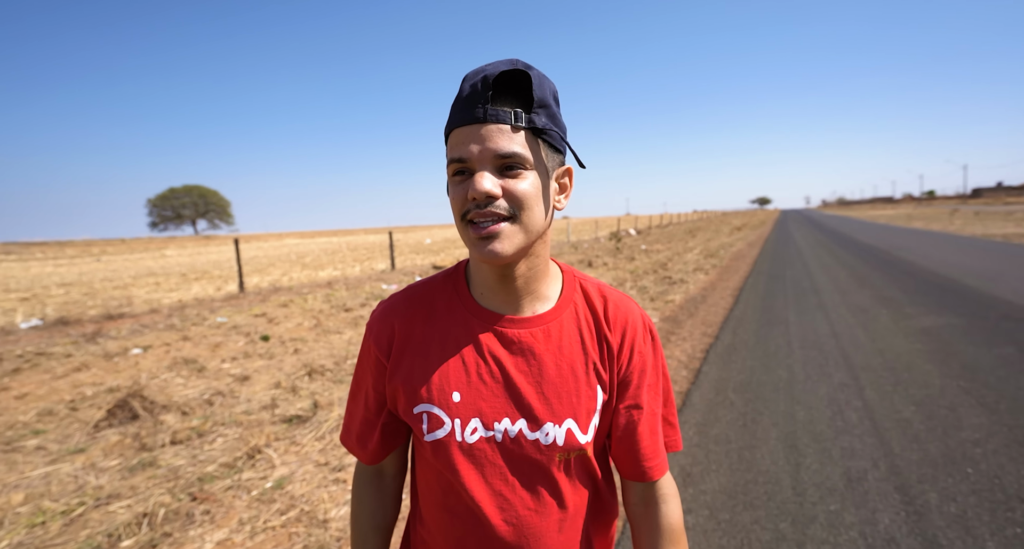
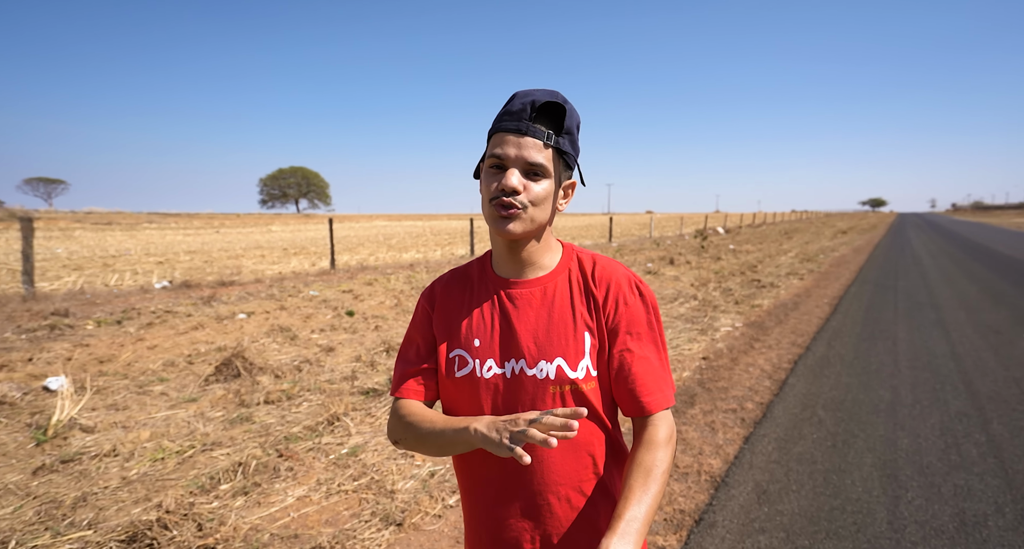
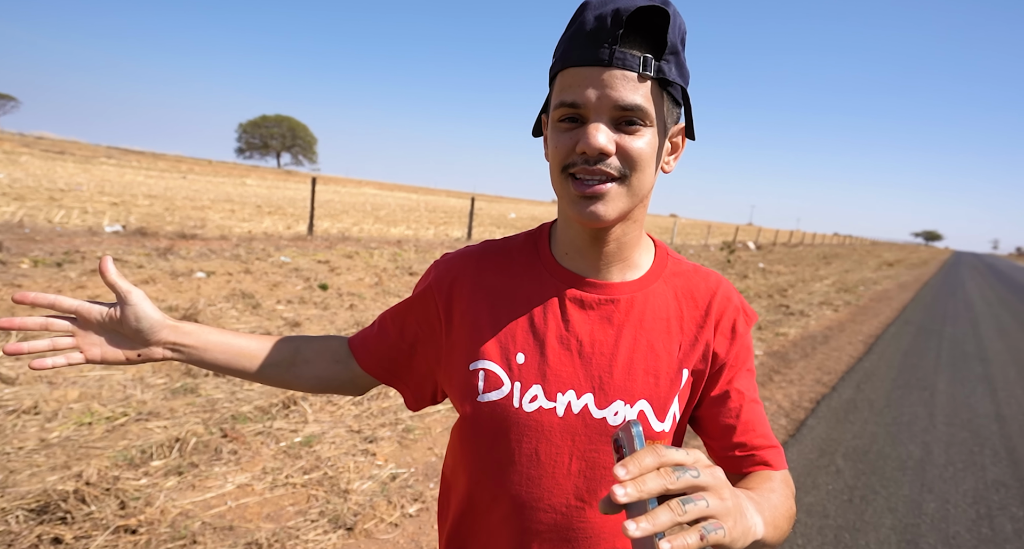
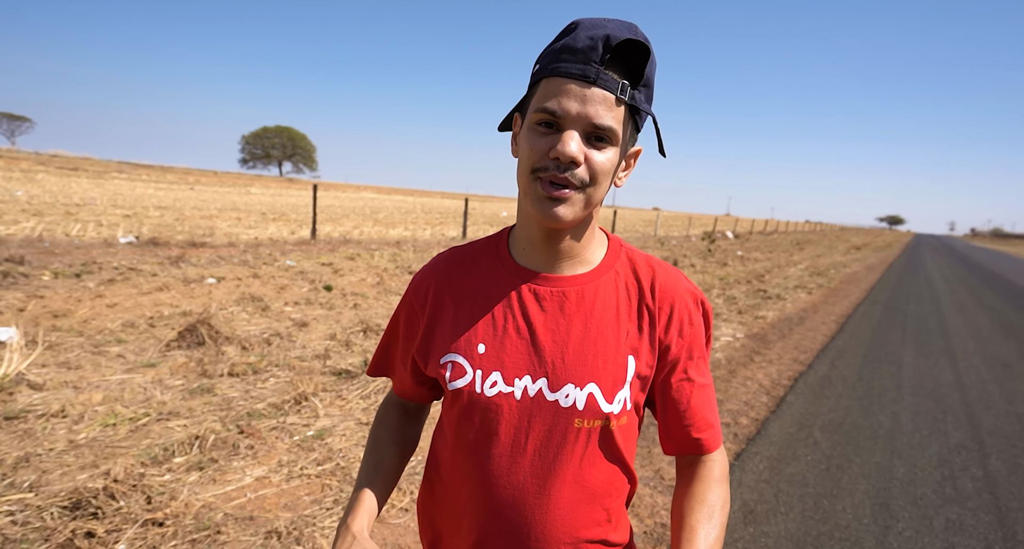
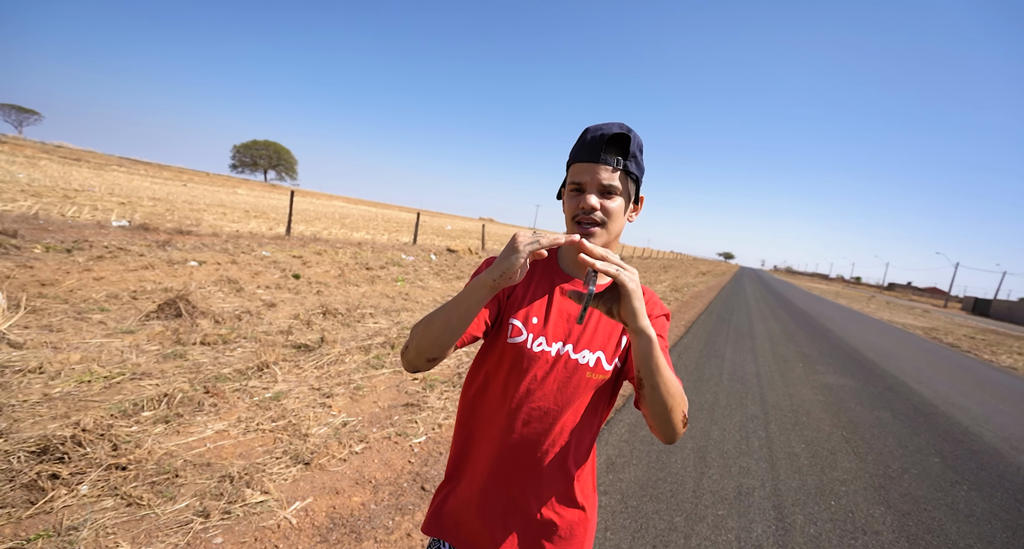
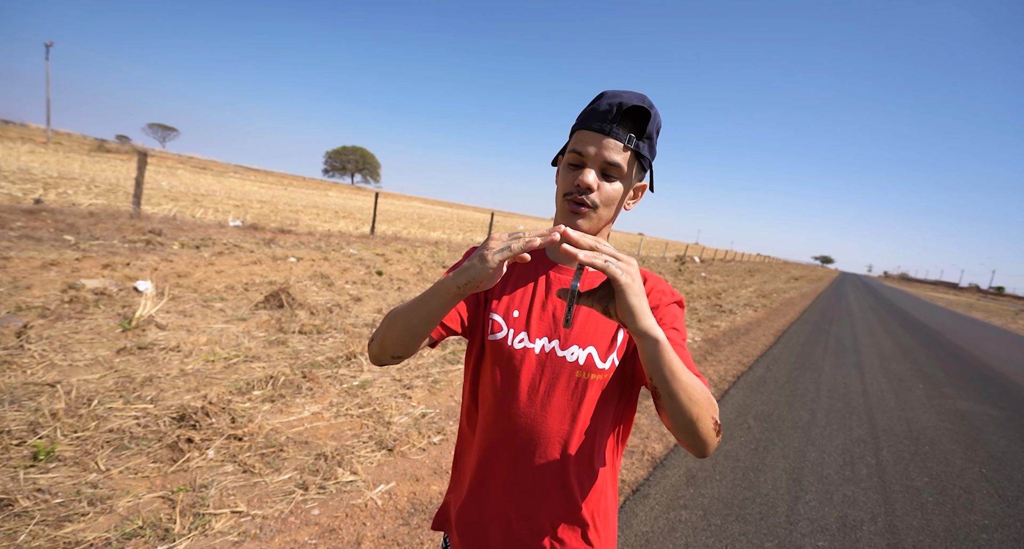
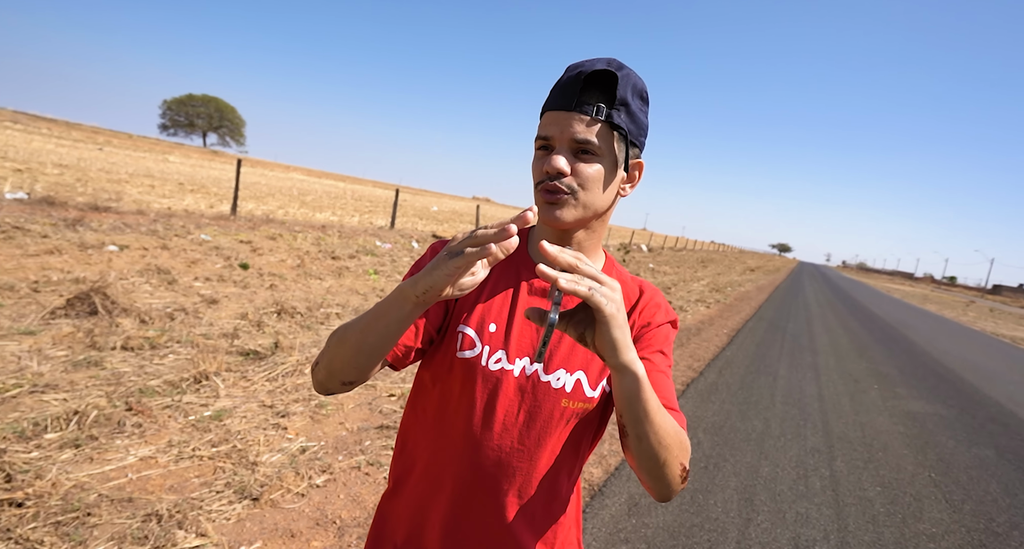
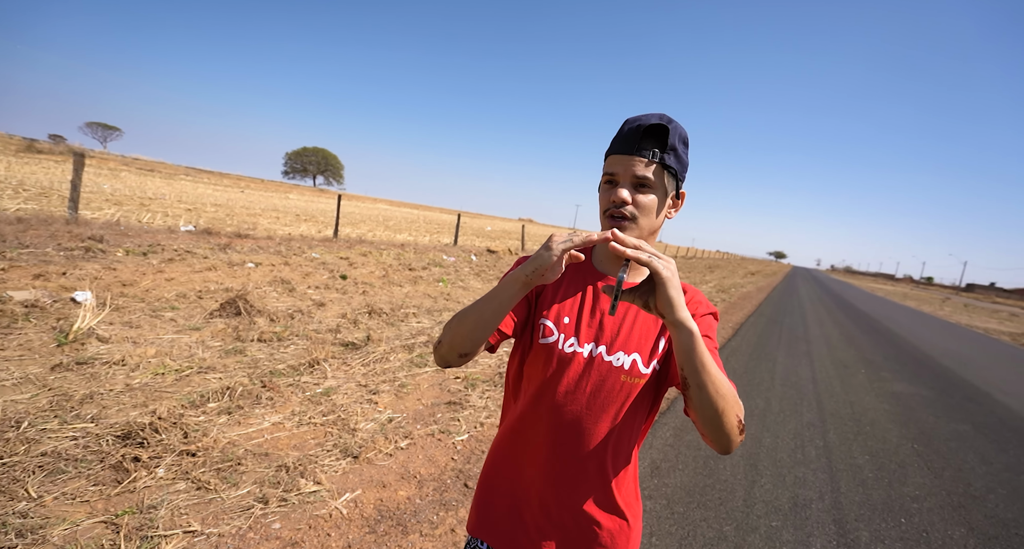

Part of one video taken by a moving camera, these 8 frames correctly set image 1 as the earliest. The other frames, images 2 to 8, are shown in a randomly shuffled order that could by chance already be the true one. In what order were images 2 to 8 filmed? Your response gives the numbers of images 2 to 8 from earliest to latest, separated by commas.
2, 4, 6, 8, 5, 7, 3
